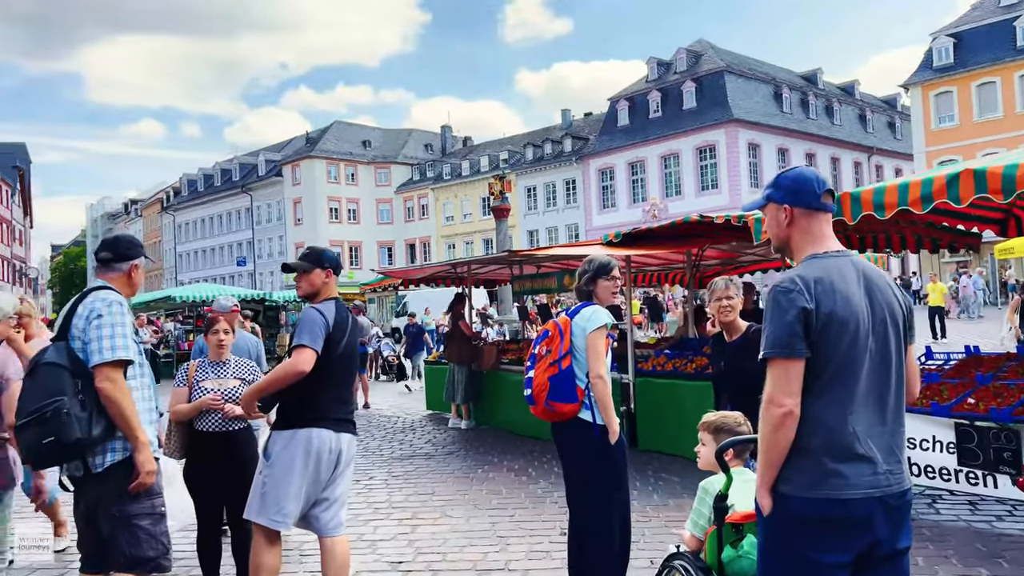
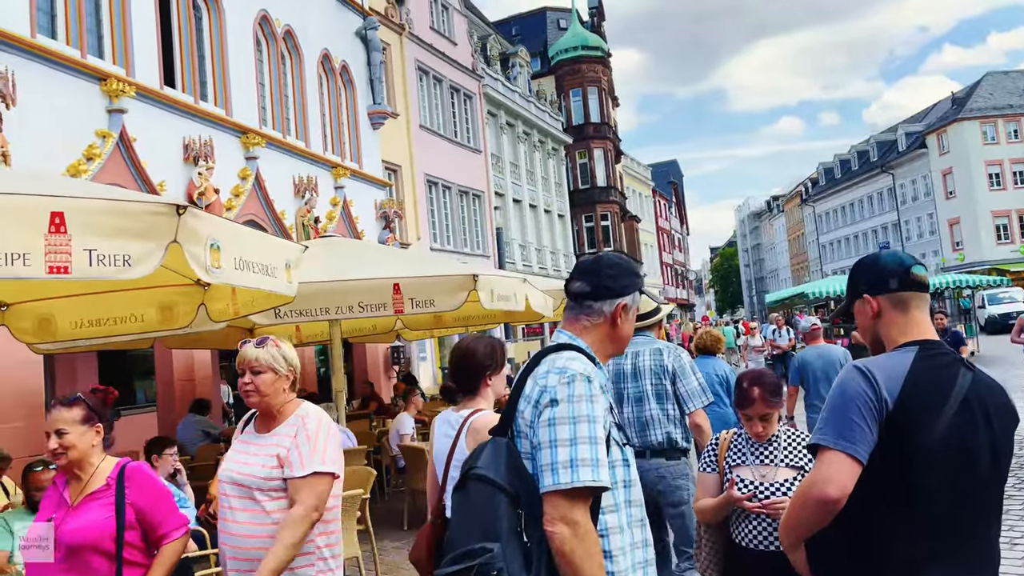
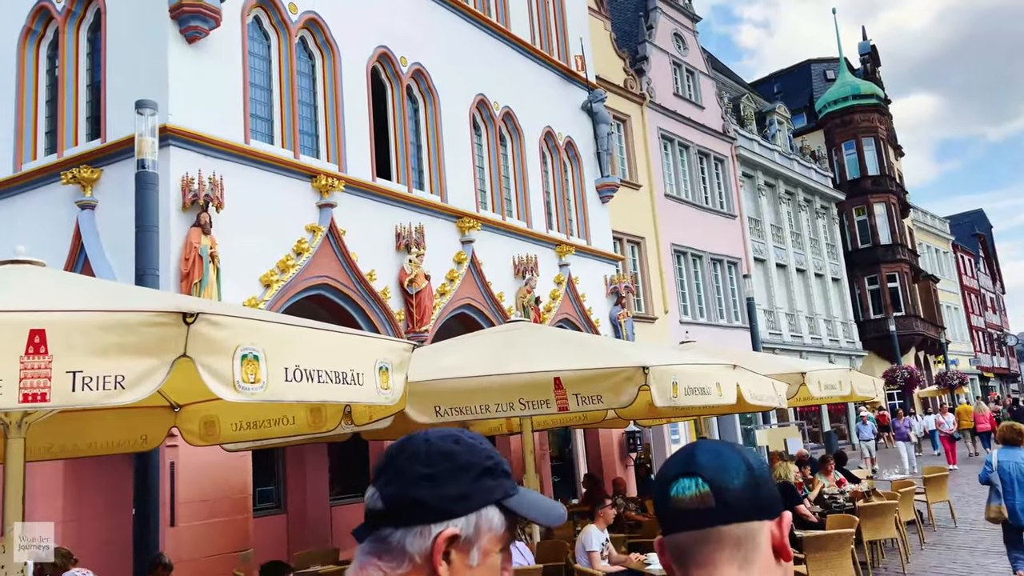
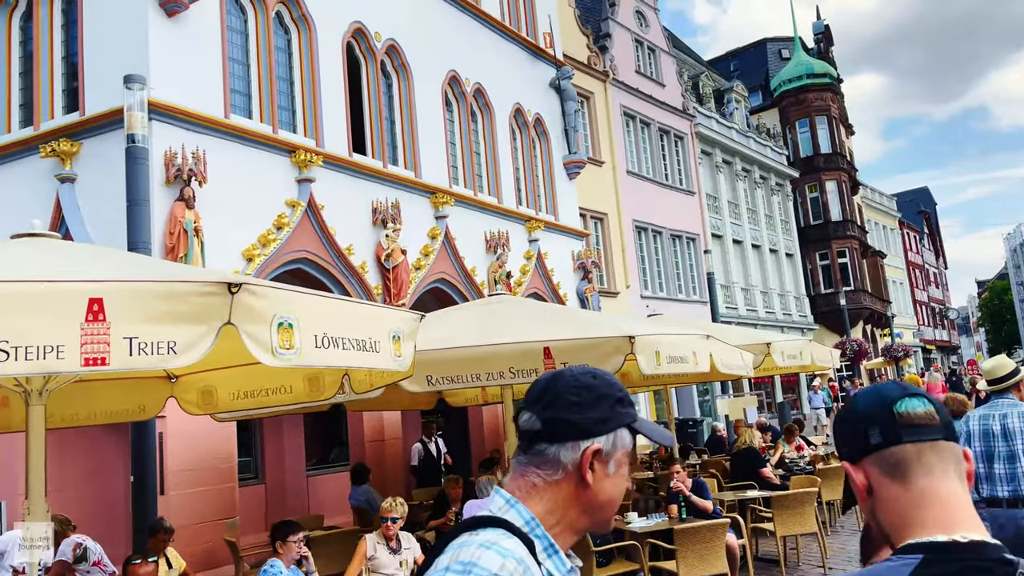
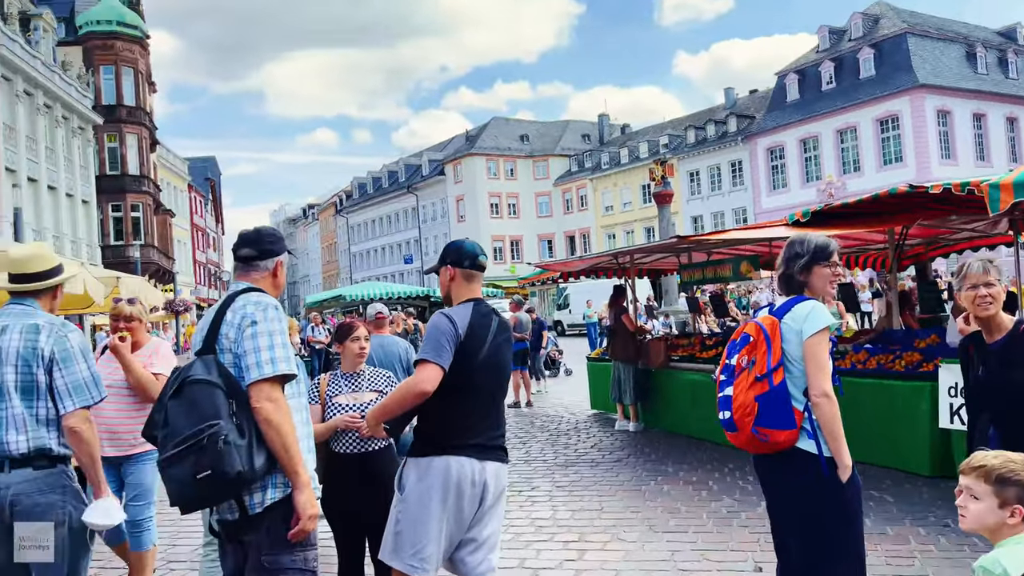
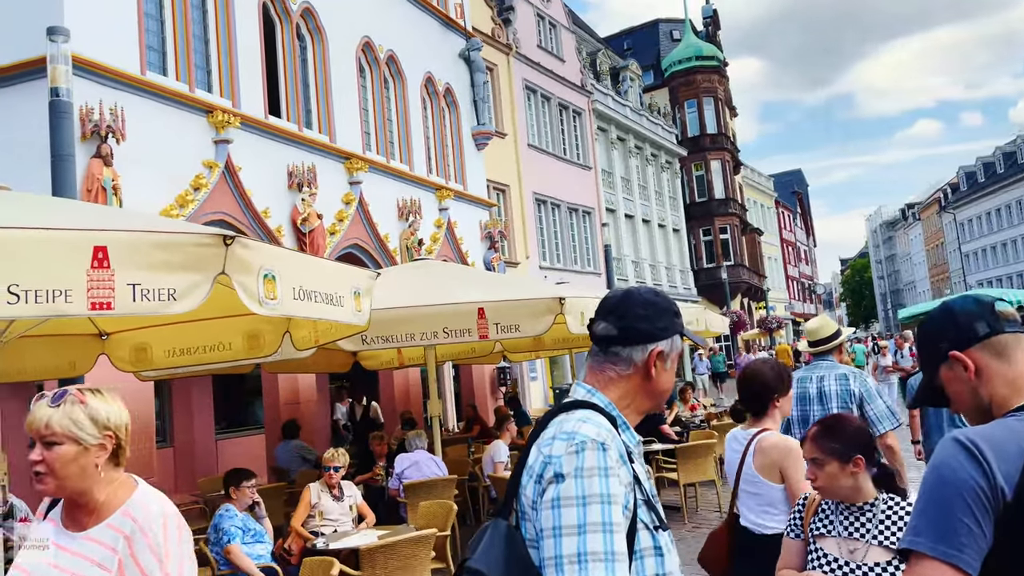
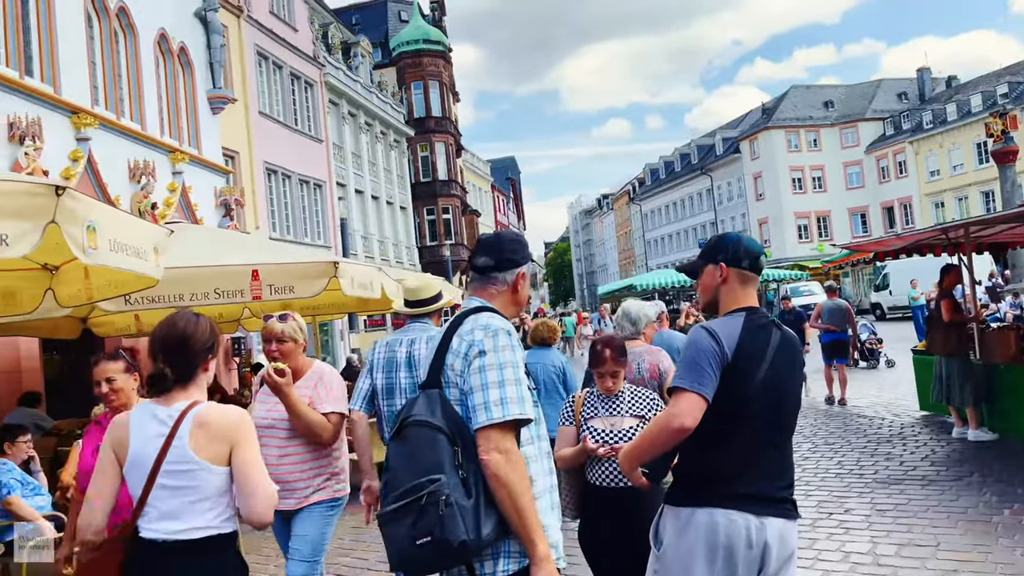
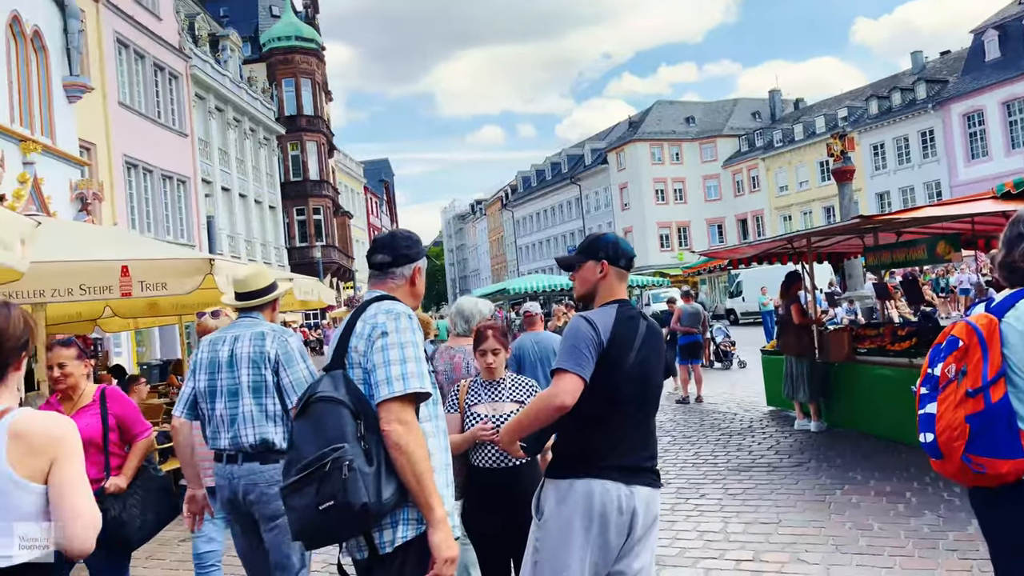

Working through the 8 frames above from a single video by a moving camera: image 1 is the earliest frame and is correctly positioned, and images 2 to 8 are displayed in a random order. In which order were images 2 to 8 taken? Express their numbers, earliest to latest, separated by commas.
5, 8, 7, 2, 6, 4, 3
